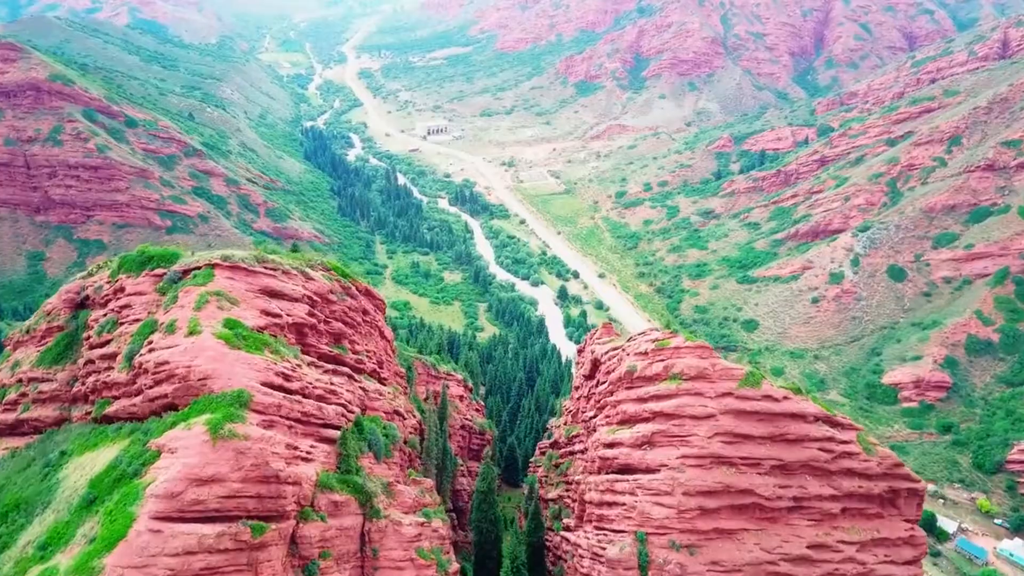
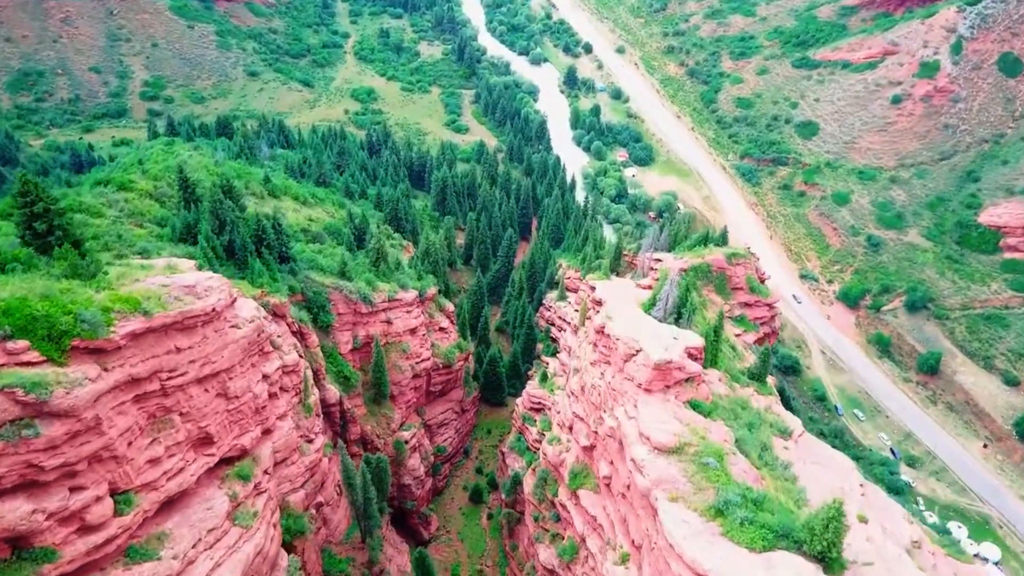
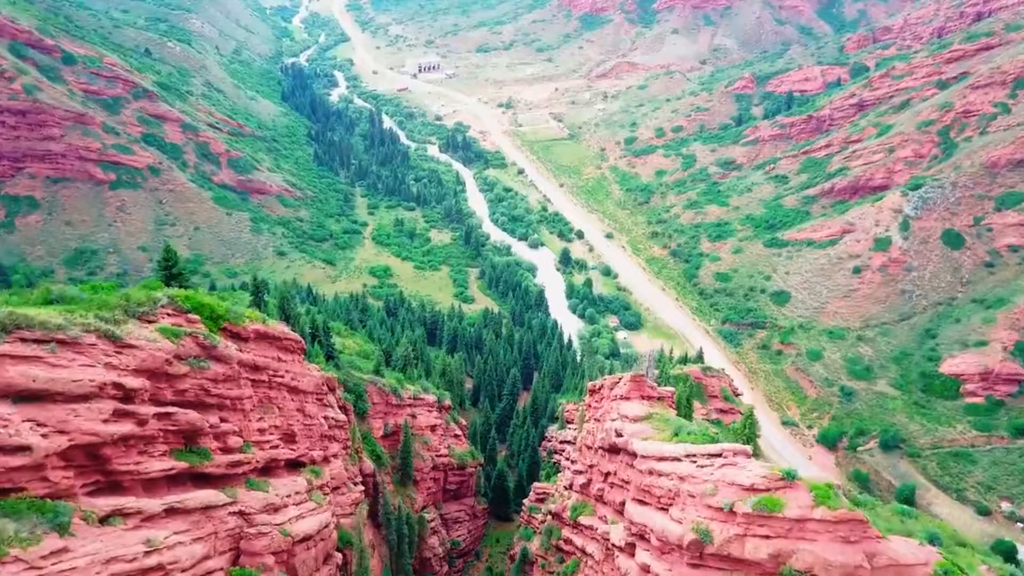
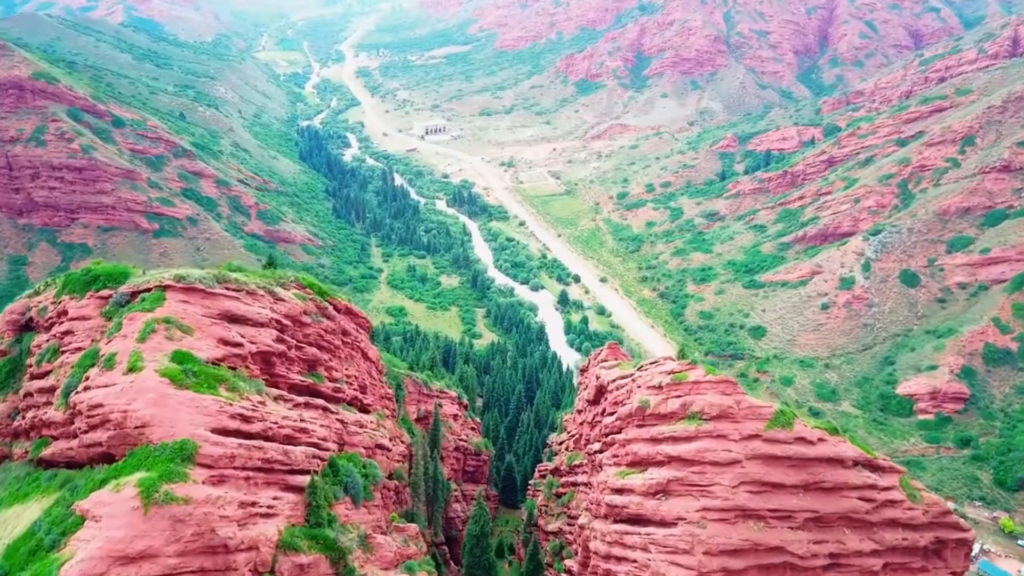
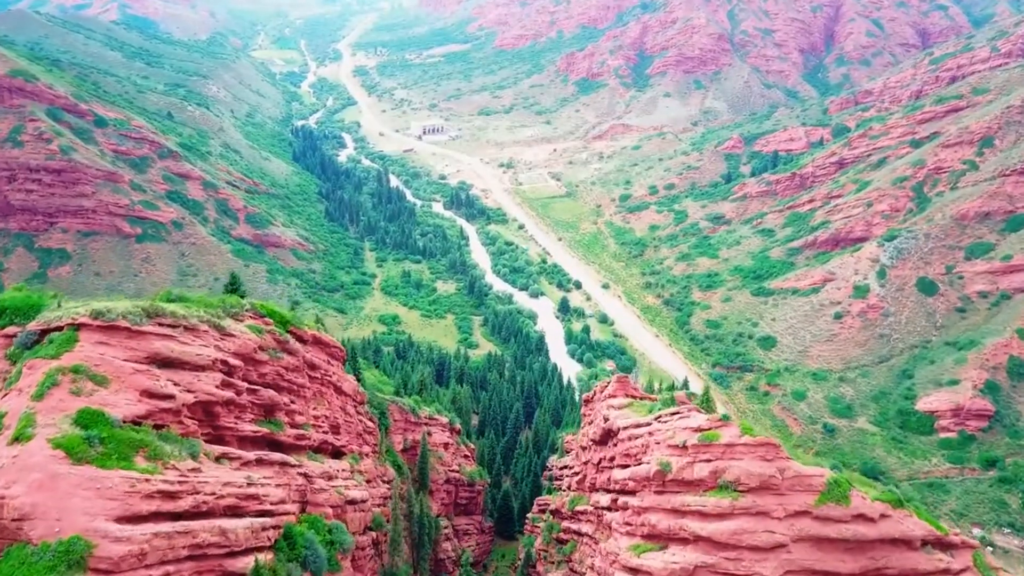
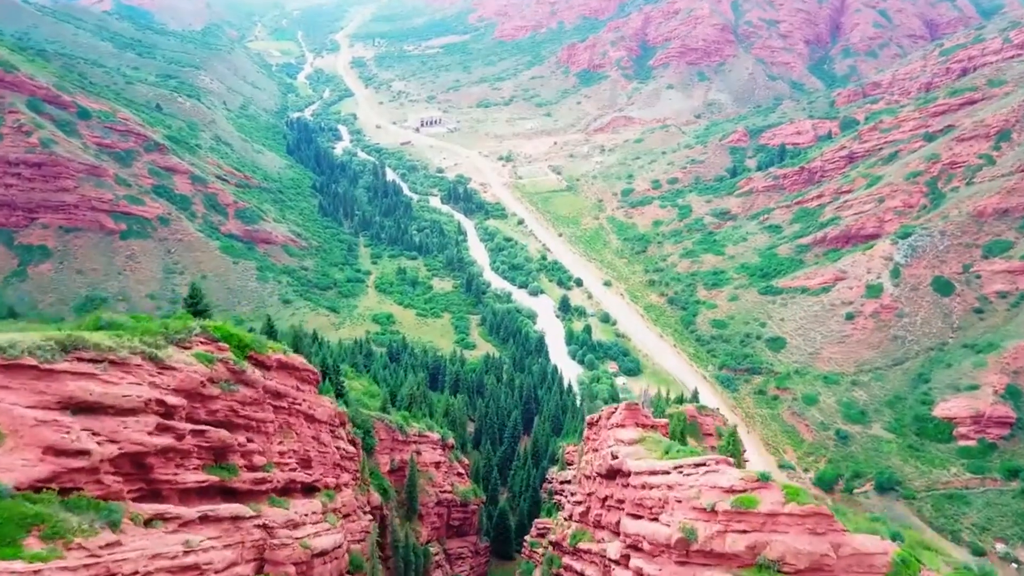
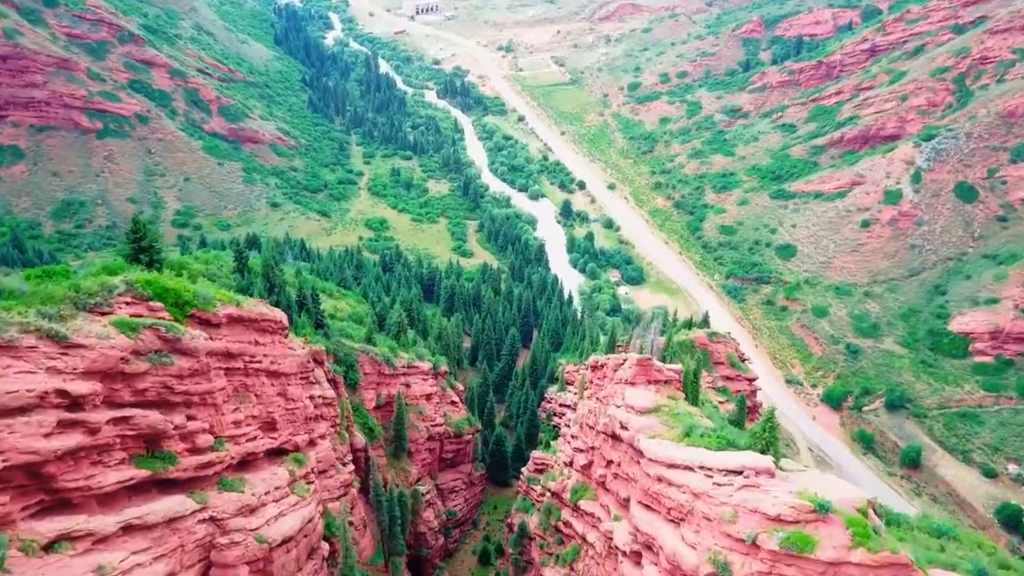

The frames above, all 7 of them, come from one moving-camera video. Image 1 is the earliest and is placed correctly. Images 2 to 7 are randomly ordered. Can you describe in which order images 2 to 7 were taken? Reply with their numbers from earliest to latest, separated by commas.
4, 5, 6, 3, 7, 2
